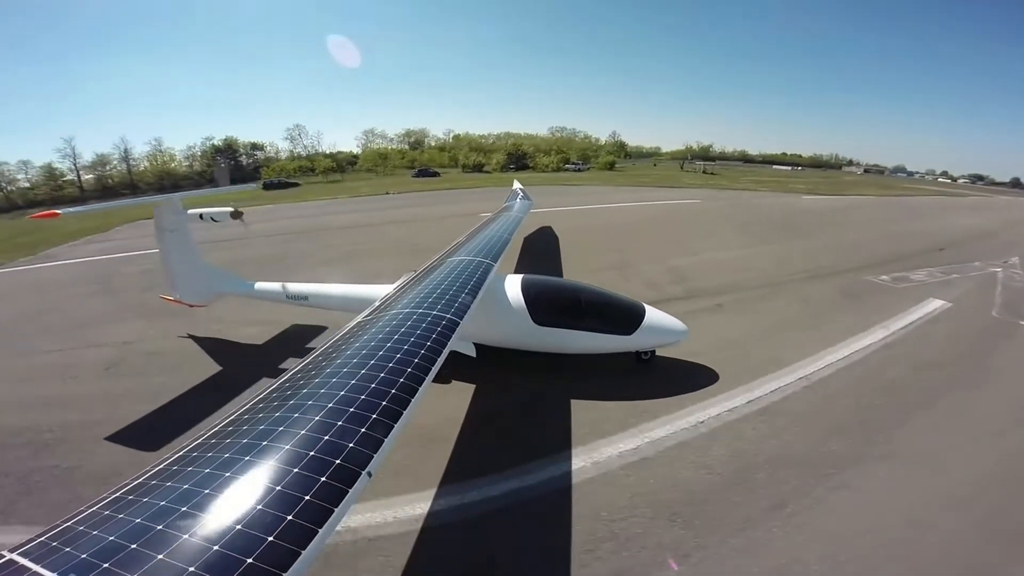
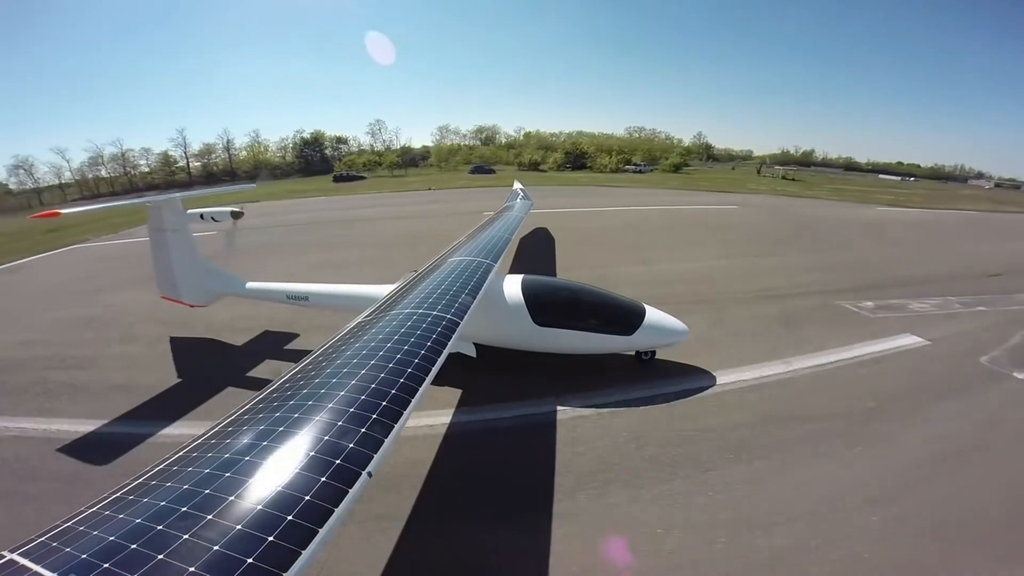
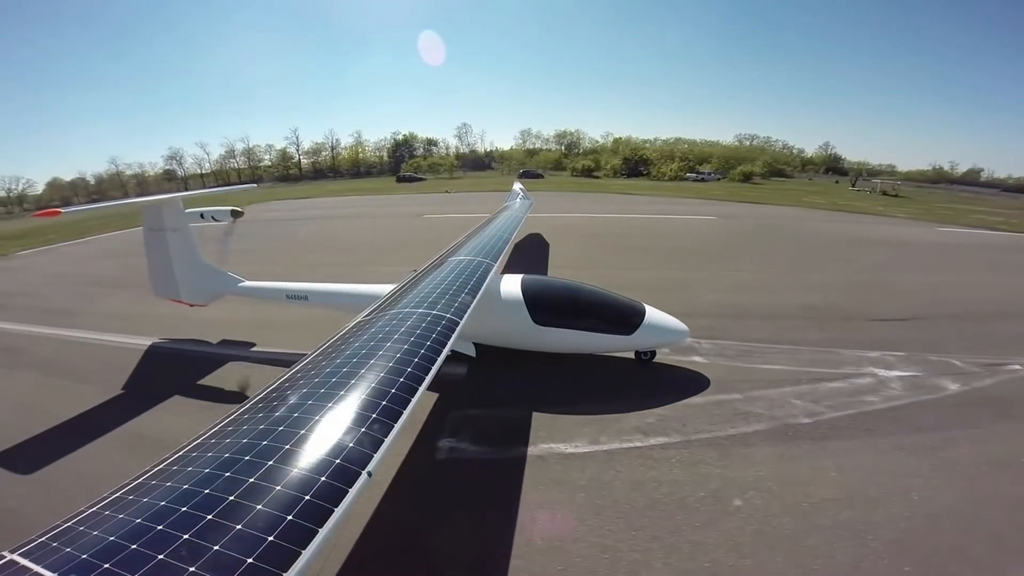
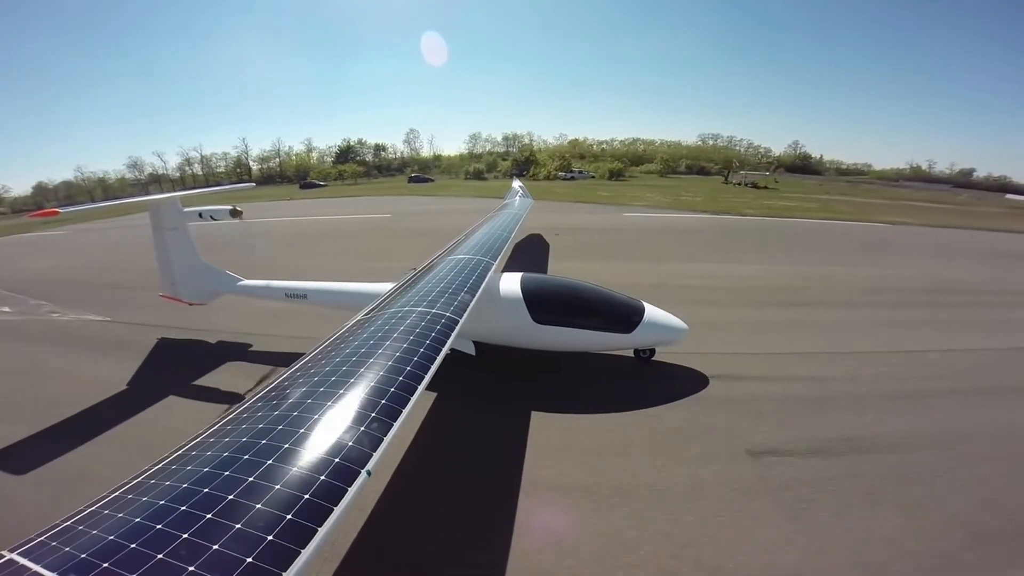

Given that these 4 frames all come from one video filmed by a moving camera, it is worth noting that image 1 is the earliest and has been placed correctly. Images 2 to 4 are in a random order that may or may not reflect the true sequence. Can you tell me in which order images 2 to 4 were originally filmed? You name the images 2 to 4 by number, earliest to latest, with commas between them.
2, 3, 4
